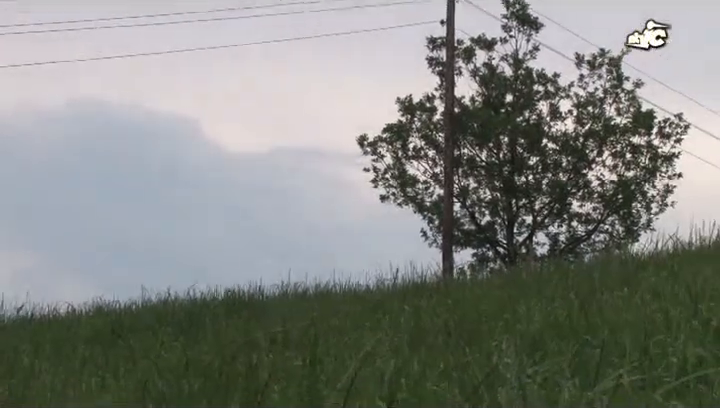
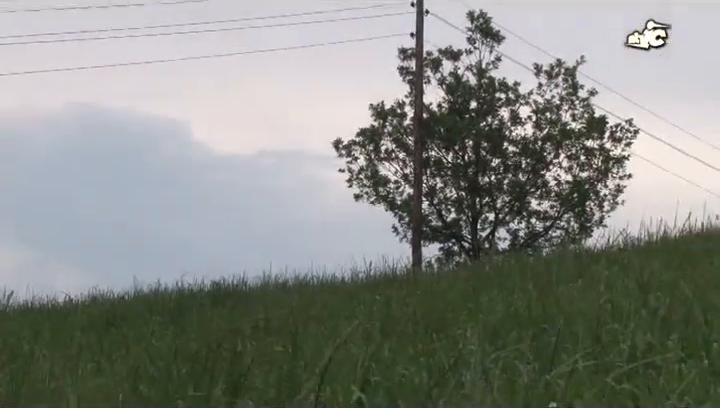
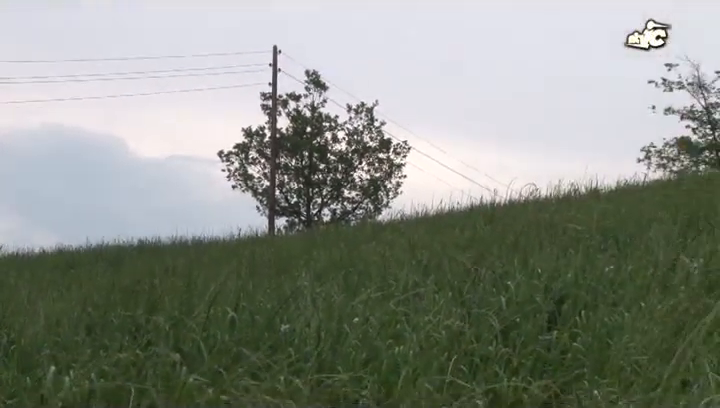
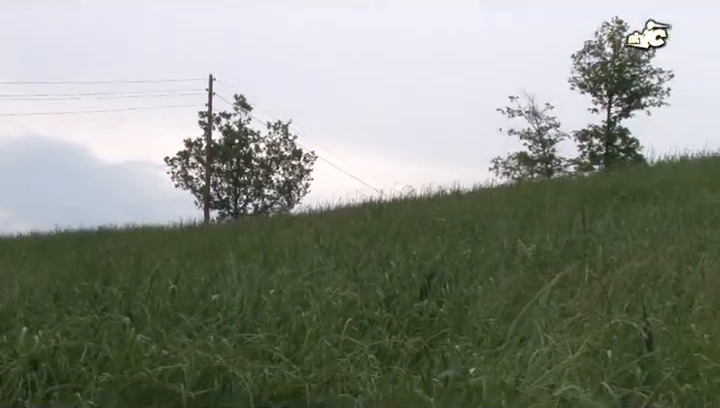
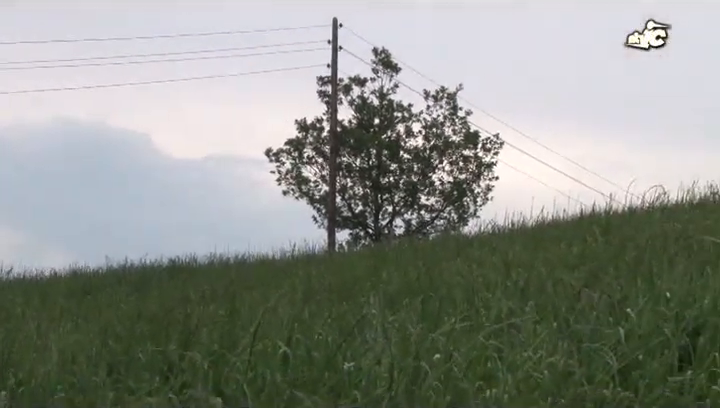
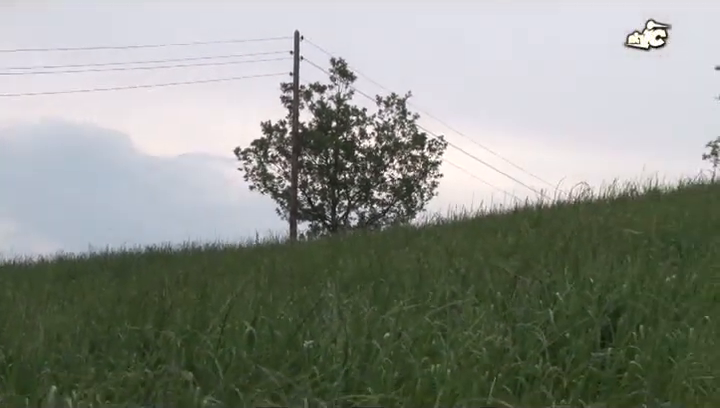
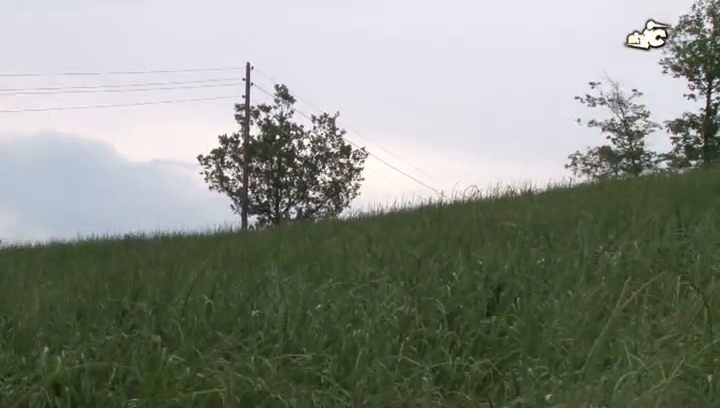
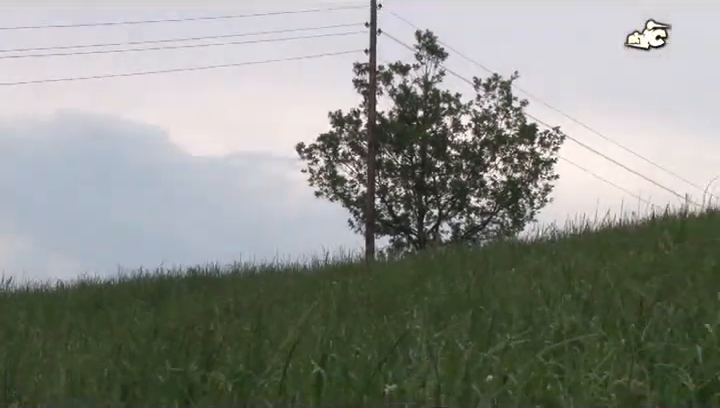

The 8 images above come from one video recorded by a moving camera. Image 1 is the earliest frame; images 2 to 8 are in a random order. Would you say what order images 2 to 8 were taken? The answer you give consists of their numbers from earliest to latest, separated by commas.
2, 8, 5, 6, 3, 7, 4
